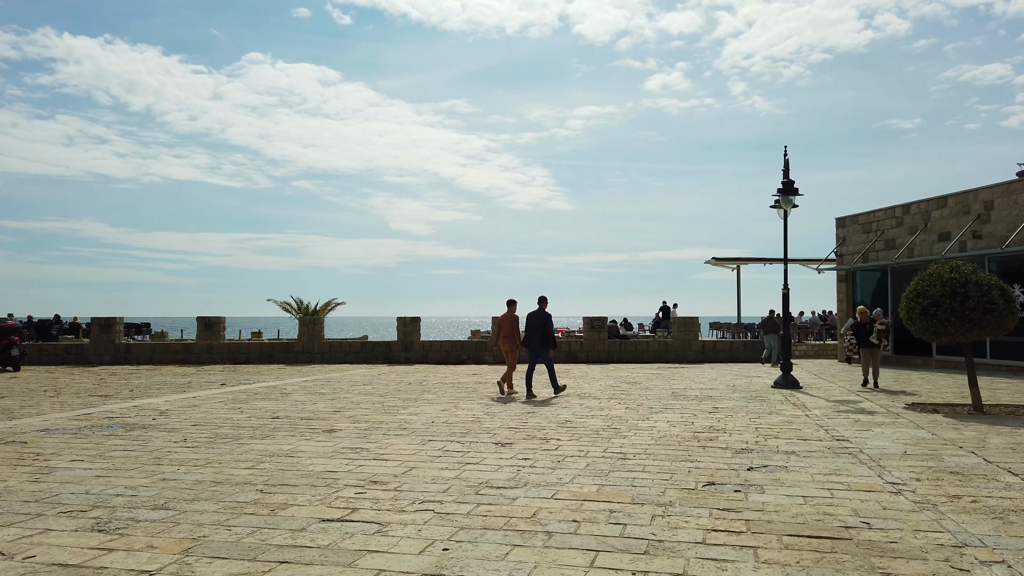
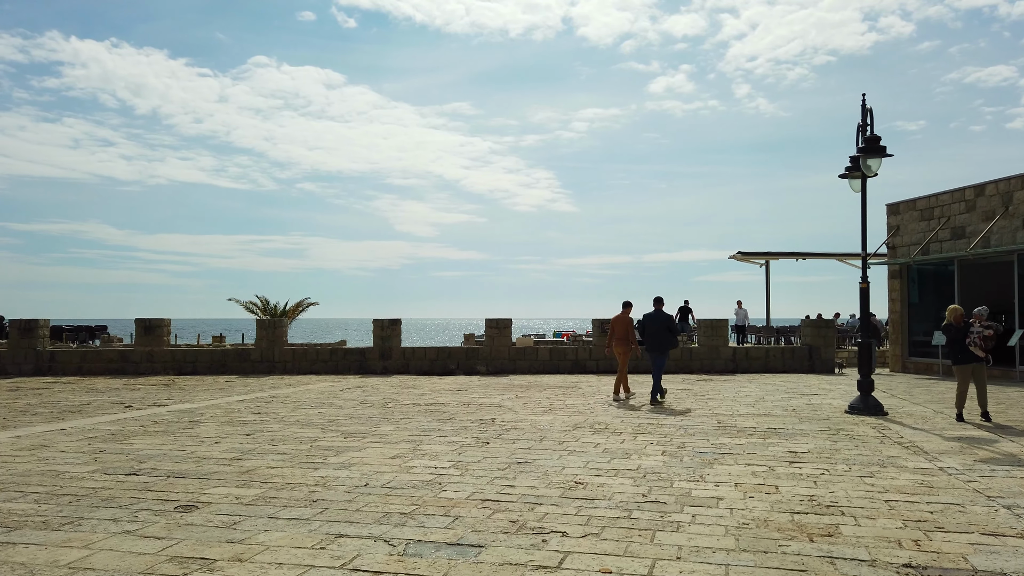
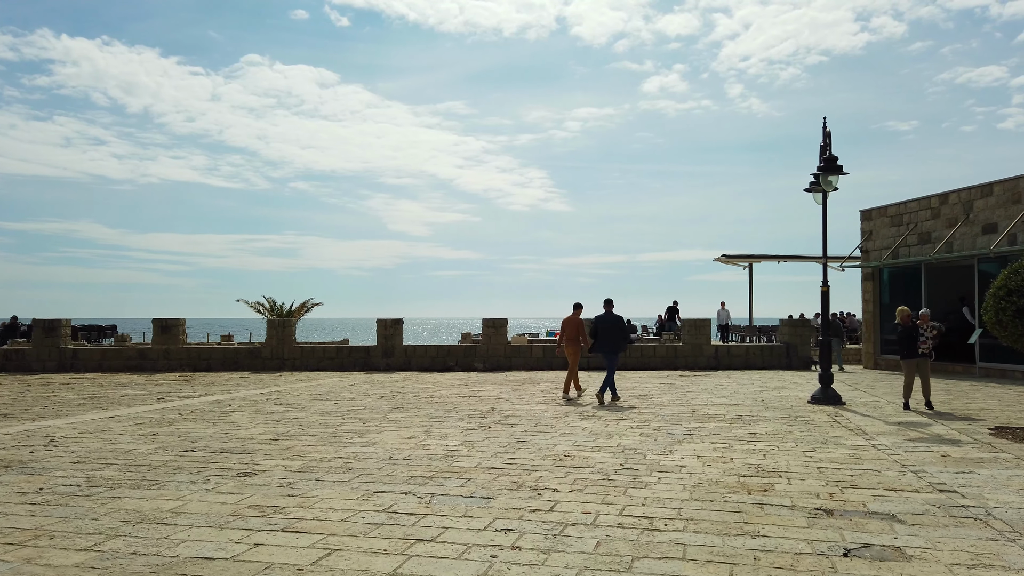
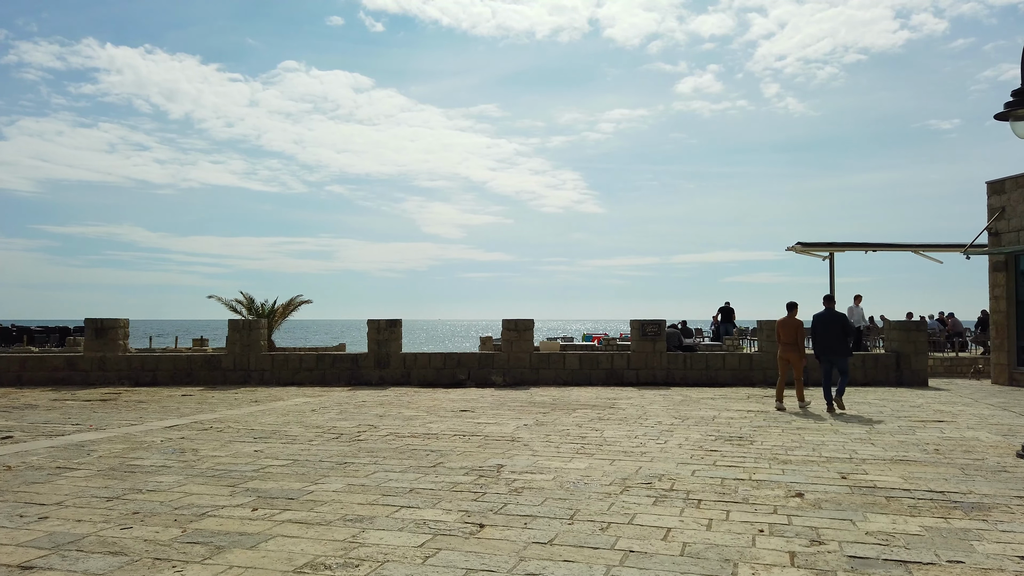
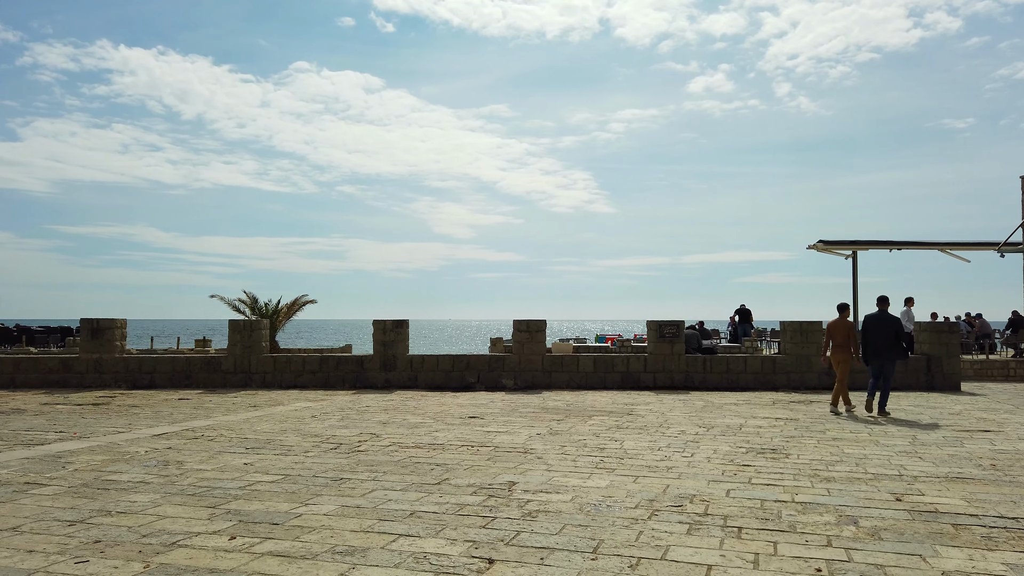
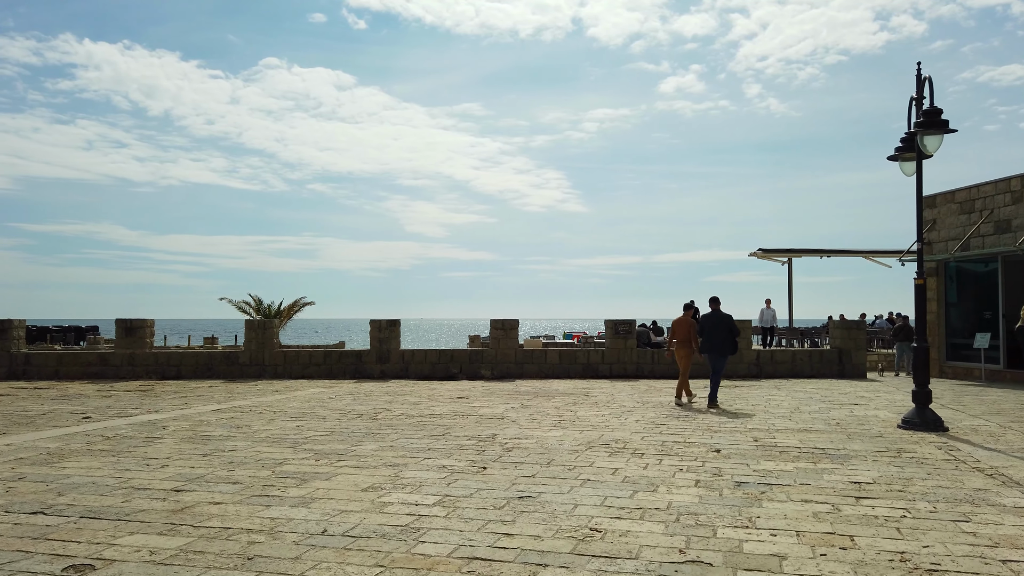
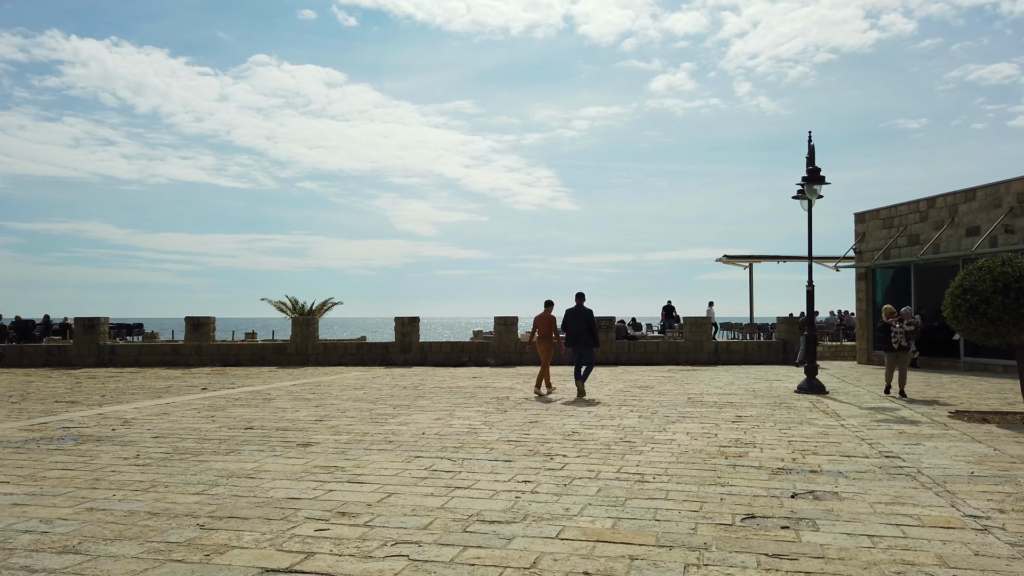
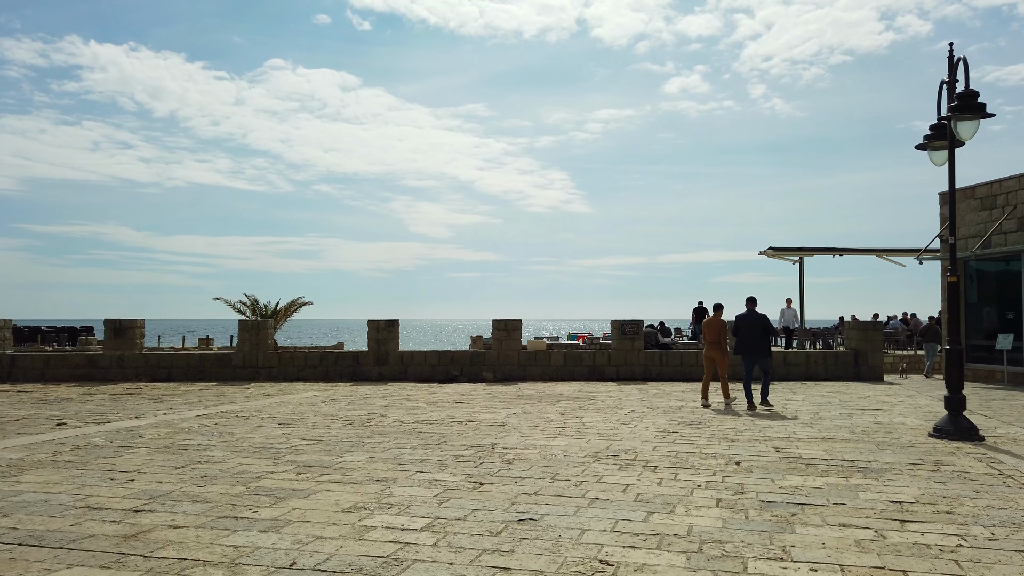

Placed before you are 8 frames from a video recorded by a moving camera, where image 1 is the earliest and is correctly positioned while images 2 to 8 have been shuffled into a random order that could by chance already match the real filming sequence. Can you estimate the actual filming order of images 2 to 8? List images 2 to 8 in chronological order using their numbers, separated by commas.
7, 3, 2, 6, 8, 4, 5
